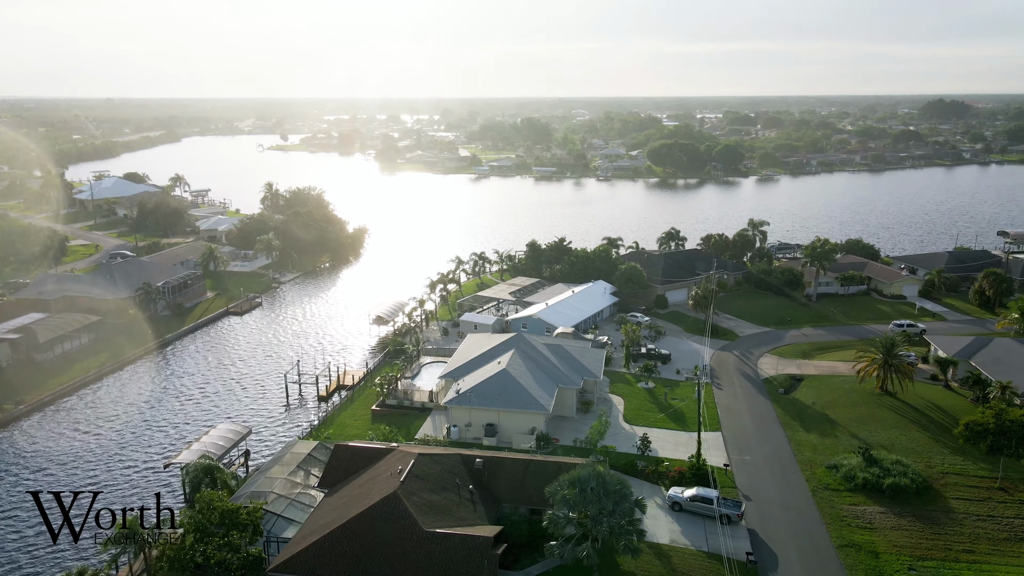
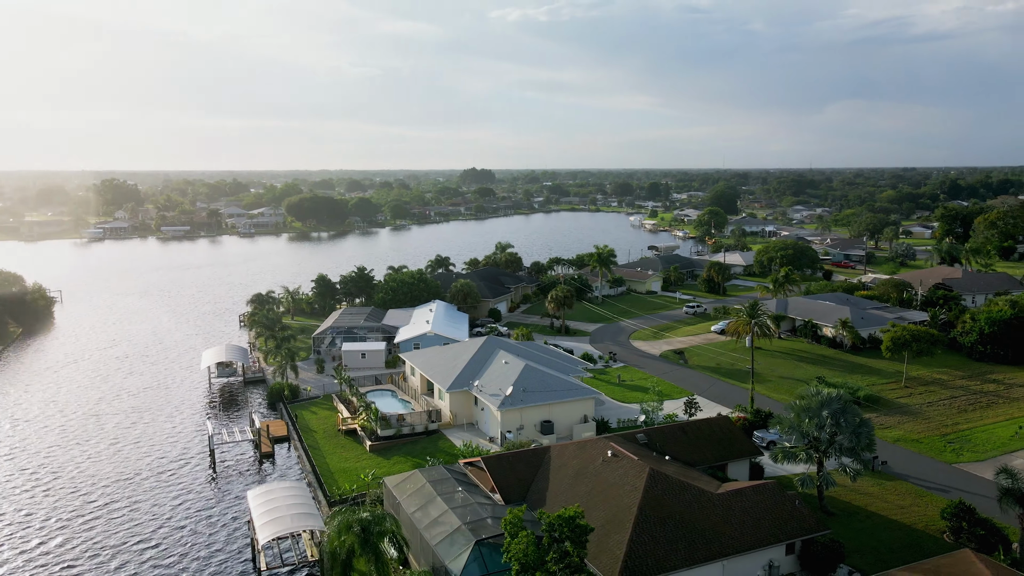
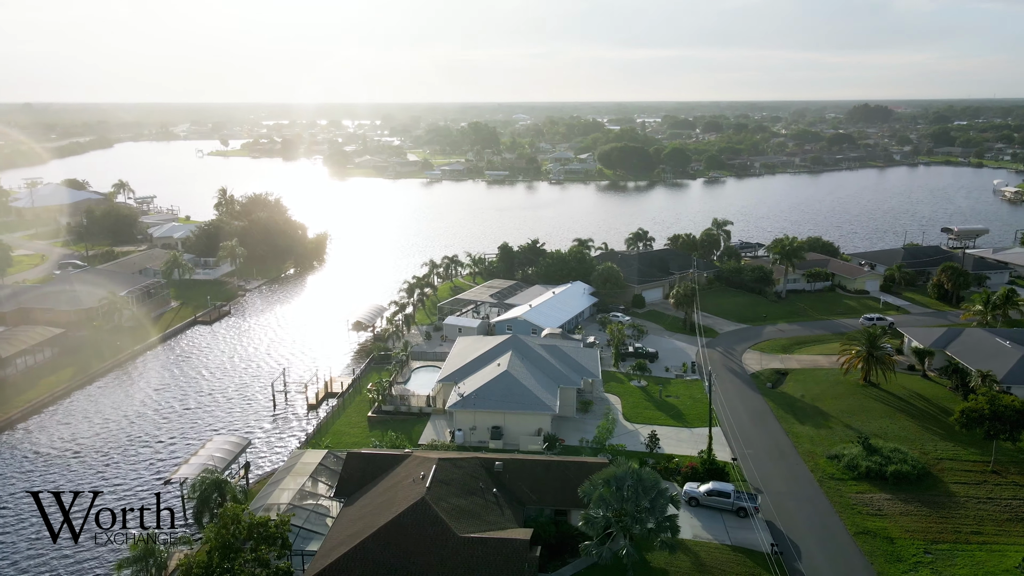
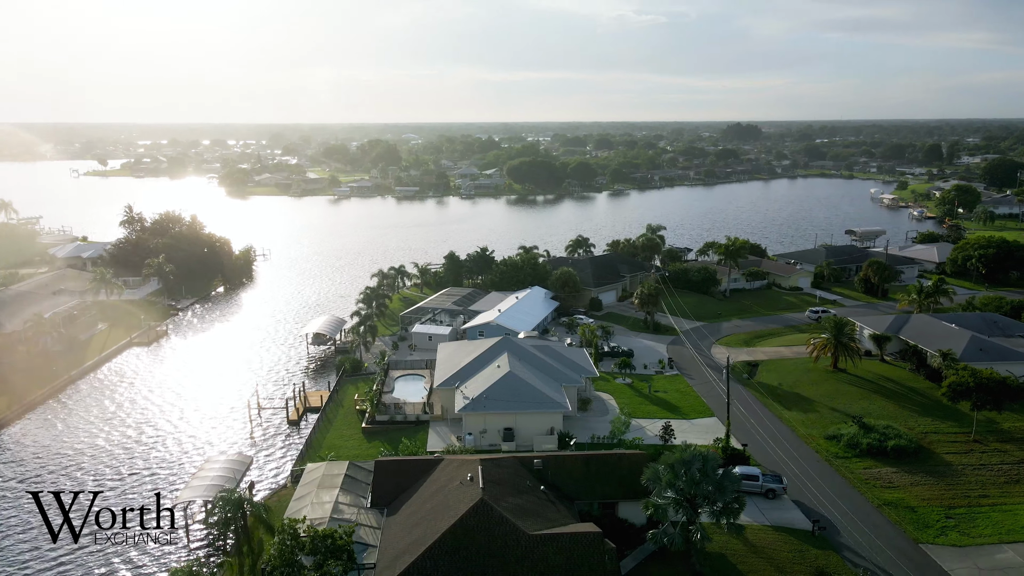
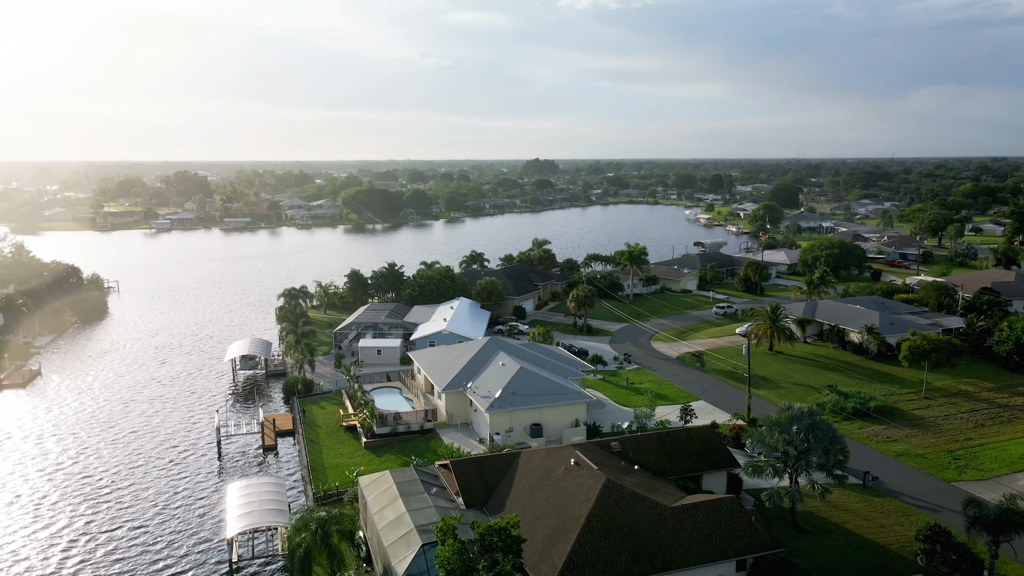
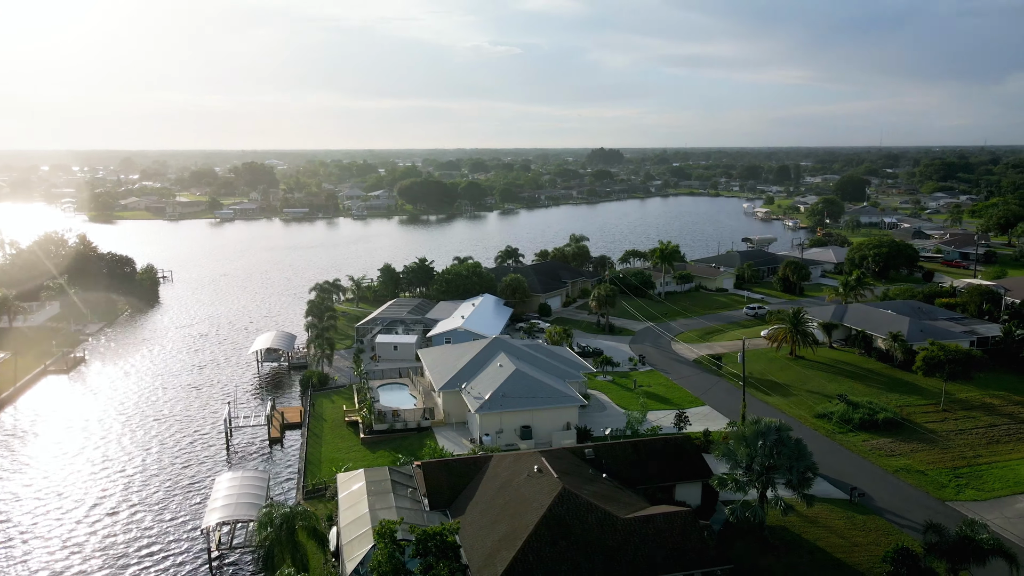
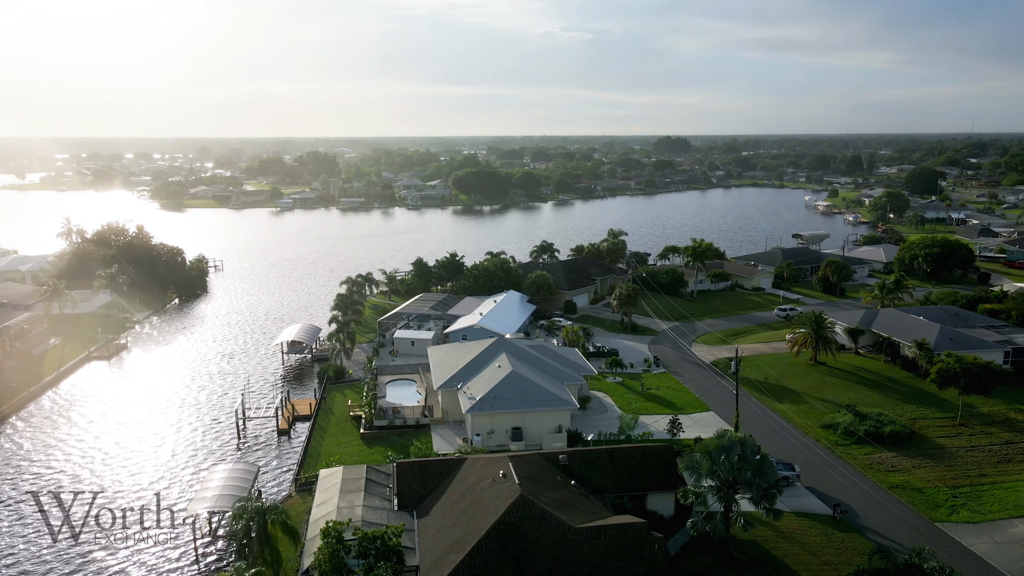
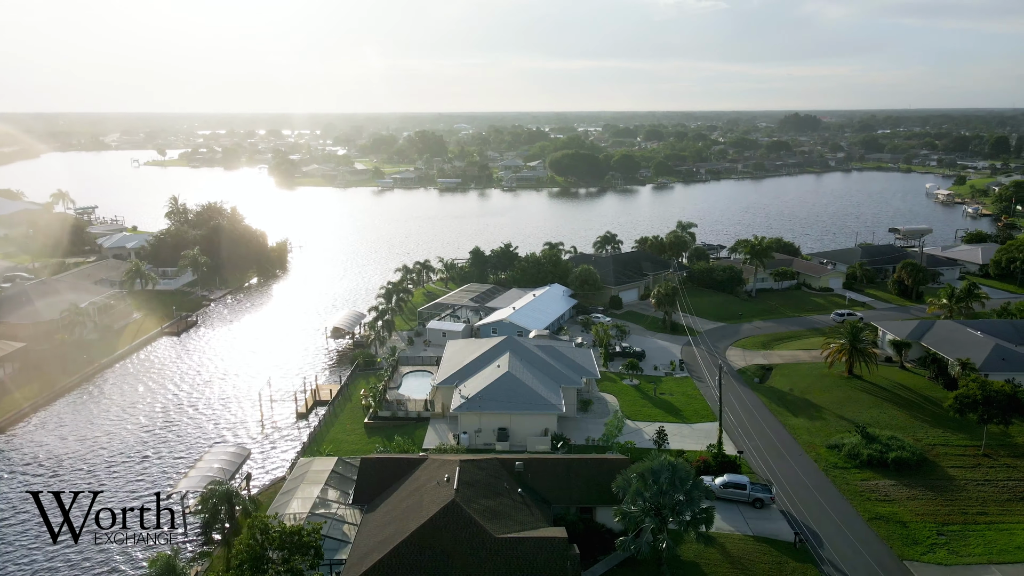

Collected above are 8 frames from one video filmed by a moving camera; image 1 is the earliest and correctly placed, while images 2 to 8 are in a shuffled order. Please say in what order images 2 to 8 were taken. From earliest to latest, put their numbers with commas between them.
3, 8, 4, 7, 6, 5, 2
